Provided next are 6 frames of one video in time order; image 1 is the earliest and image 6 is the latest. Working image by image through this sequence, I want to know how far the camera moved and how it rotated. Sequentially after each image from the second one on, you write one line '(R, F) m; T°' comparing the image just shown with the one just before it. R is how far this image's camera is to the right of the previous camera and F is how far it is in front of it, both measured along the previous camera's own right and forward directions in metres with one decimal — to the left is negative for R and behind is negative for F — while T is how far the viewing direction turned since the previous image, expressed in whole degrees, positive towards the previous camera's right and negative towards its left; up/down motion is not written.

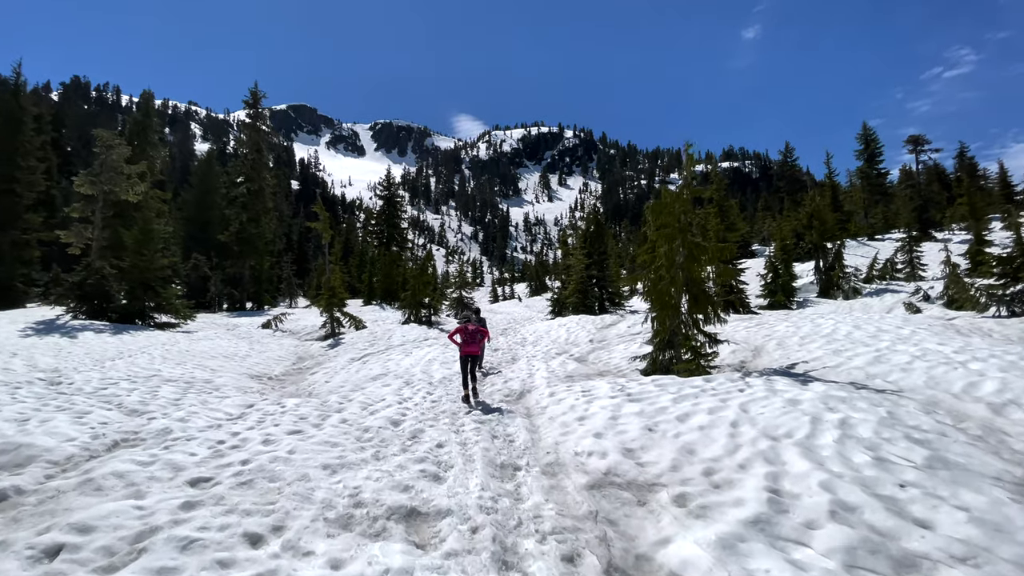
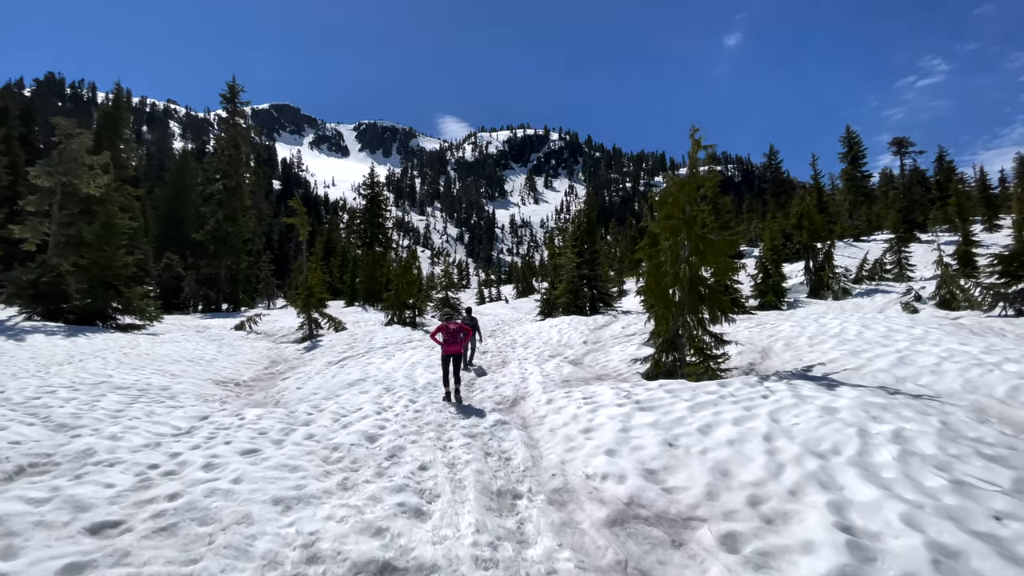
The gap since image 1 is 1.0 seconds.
(-0.1, +0.9) m; +2°
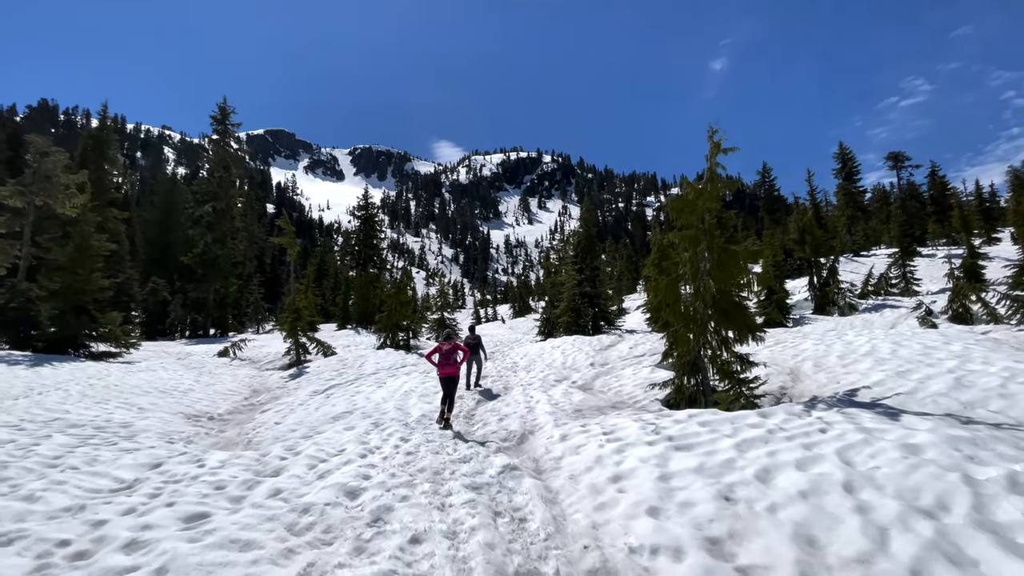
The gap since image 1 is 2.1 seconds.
(-0.2, +1.0) m; +1°
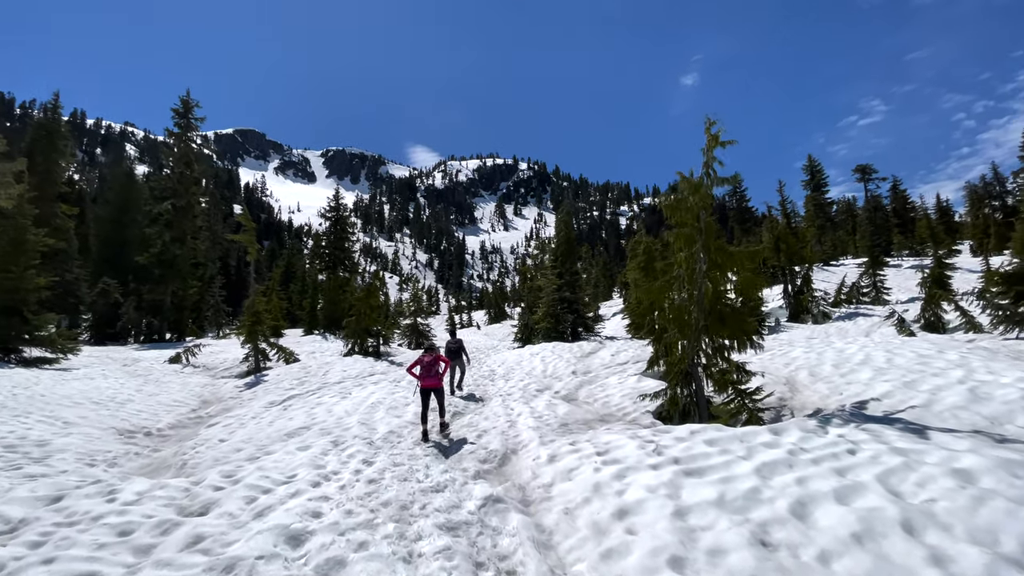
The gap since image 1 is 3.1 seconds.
(-0.1, +0.9) m; +3°
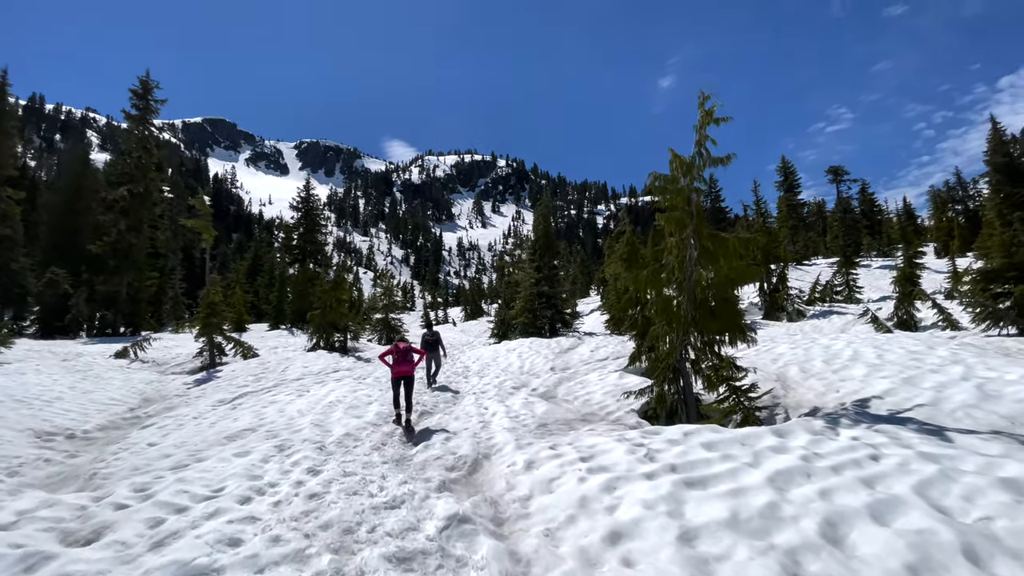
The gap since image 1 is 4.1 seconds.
(0.0, +0.8) m; +3°
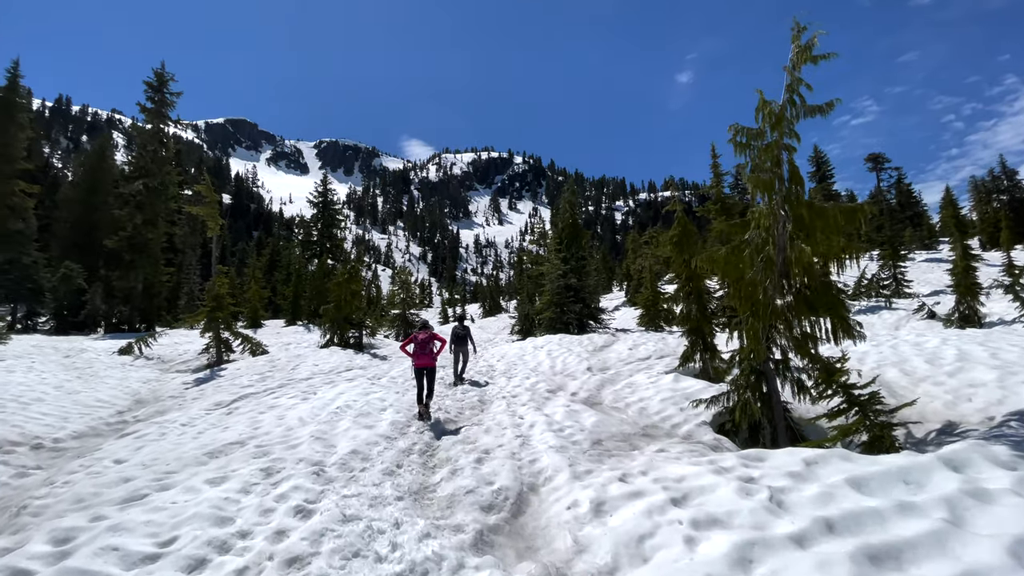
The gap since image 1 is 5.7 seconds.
(-0.4, +1.4) m; -2°
